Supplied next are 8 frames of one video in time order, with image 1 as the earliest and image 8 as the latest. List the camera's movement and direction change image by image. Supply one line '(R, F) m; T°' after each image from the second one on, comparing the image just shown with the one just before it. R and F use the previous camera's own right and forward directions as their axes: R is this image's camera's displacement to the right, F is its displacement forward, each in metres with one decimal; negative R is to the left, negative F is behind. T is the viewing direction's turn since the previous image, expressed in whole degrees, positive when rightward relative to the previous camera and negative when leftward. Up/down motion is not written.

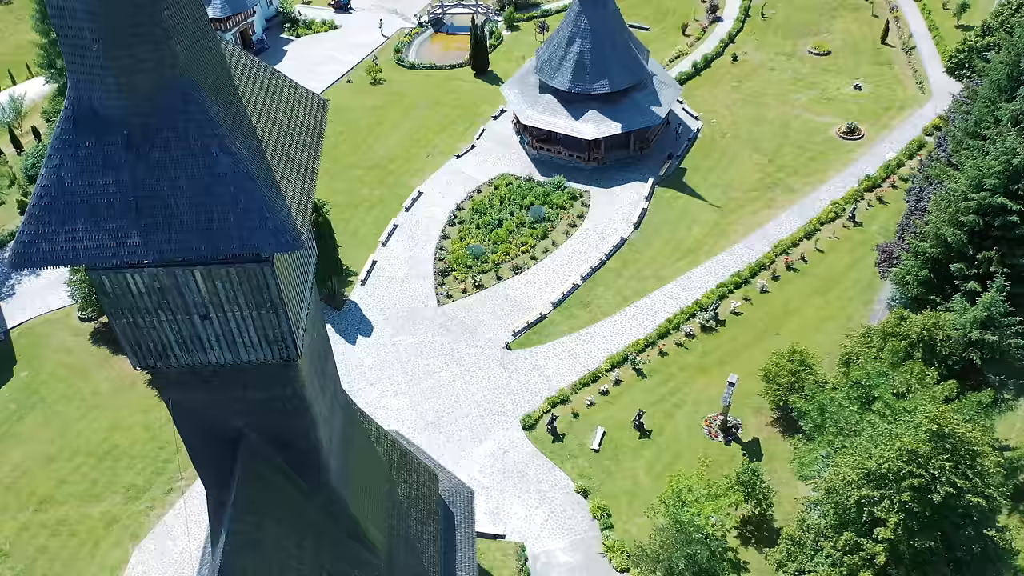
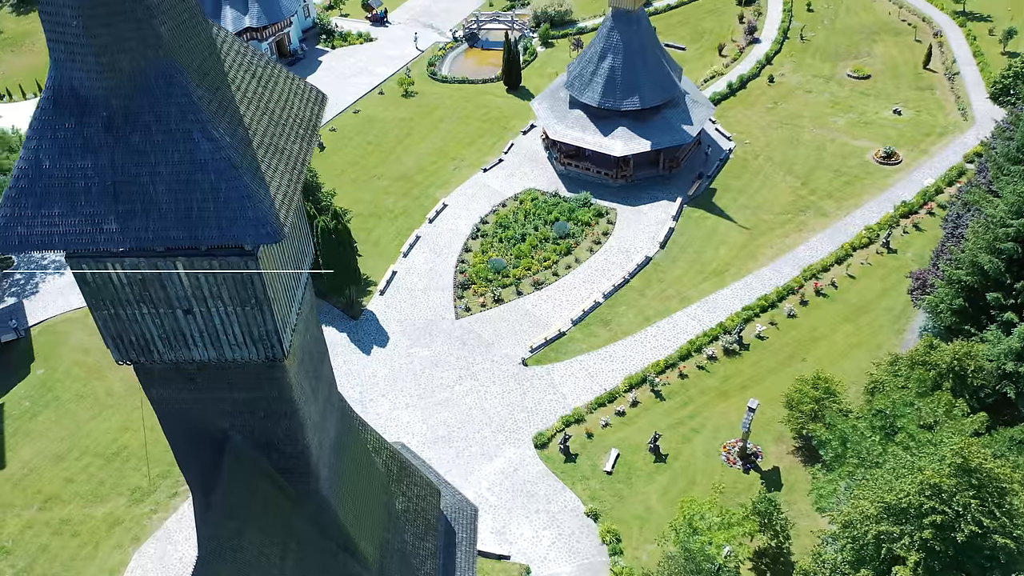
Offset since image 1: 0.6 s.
(+0.7, +0.8) m; -2°
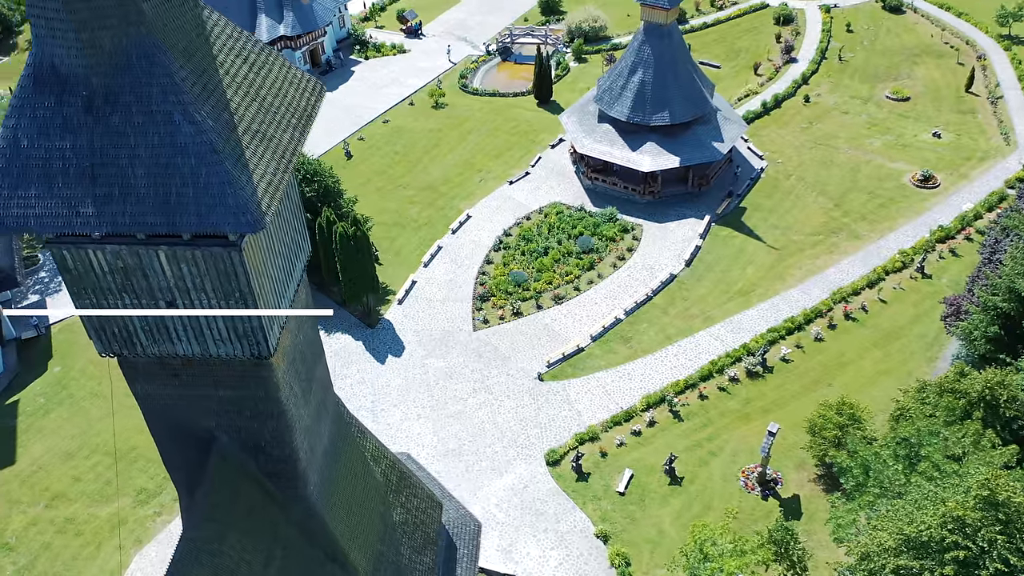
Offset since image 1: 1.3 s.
(+0.7, +0.8) m; -2°
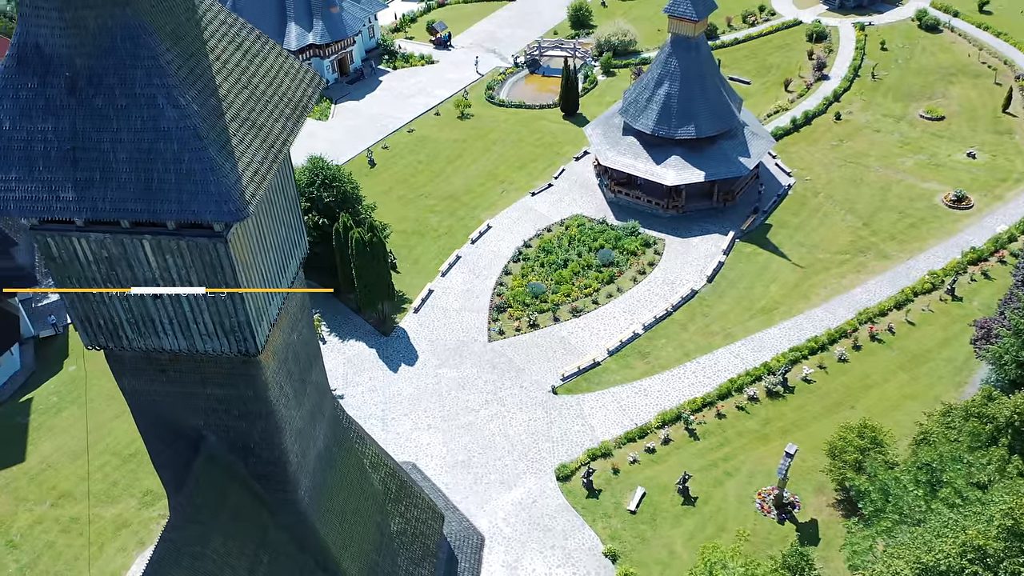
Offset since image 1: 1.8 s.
(+0.6, +0.6) m; -2°
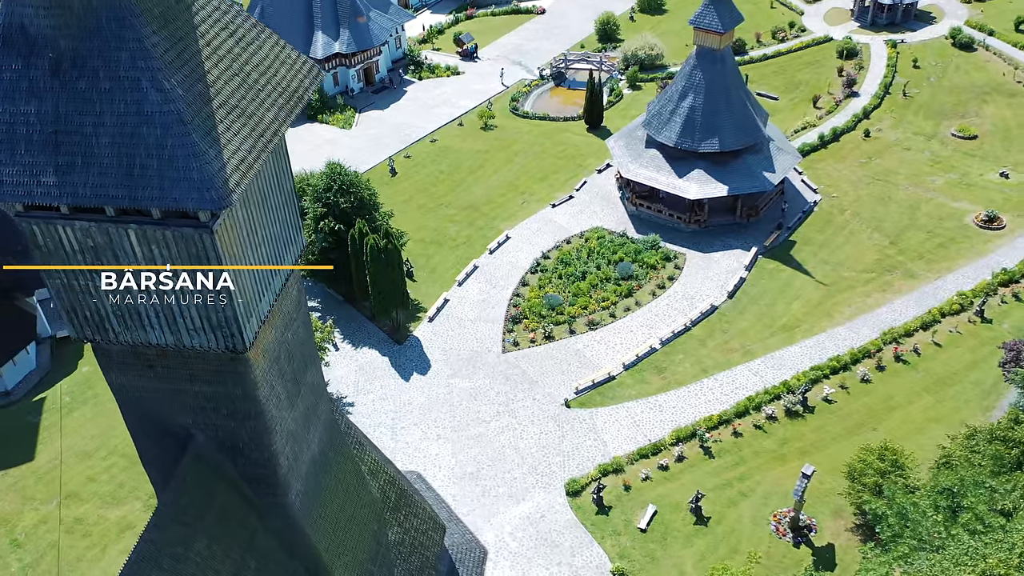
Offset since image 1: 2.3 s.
(+0.5, +0.6) m; -2°
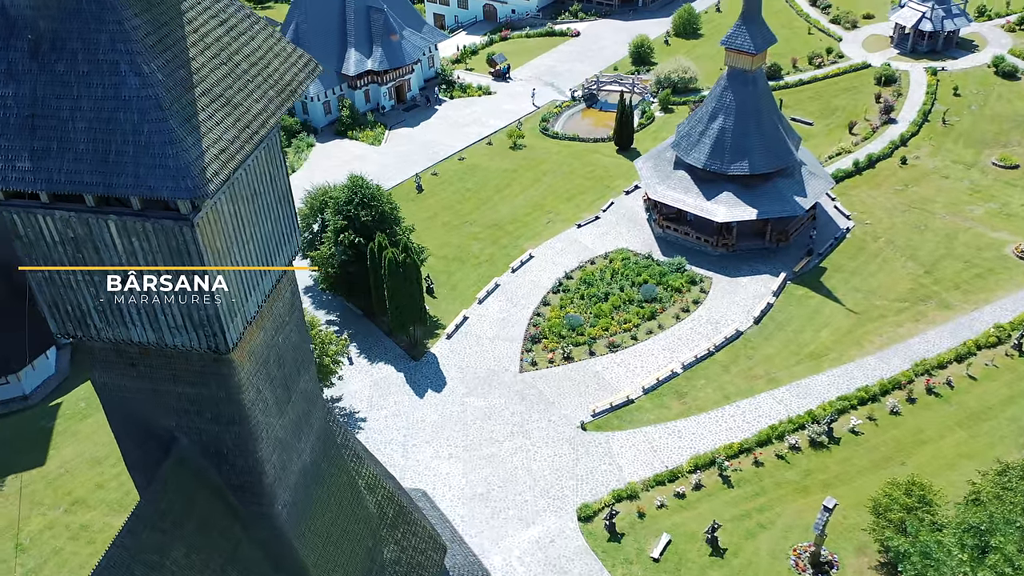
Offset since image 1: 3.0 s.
(+0.6, +0.7) m; -2°
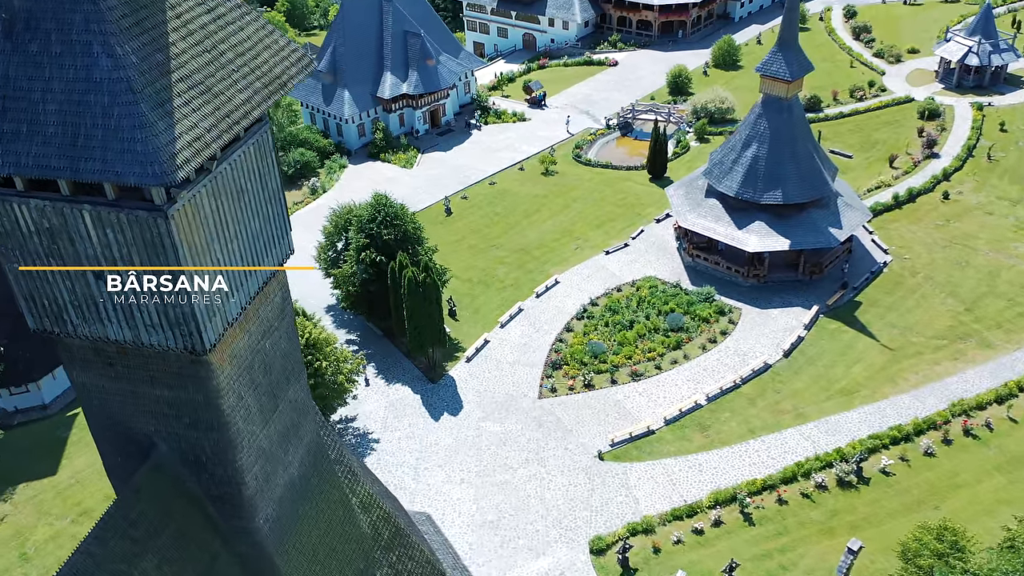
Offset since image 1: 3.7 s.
(+0.7, +0.8) m; -3°
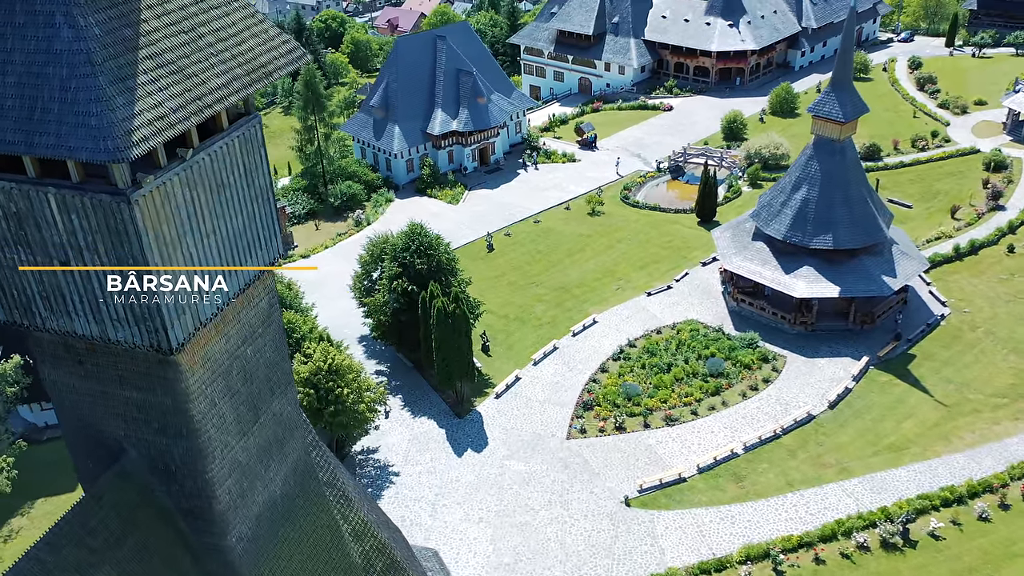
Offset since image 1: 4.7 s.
(+1.0, +1.1) m; -4°
